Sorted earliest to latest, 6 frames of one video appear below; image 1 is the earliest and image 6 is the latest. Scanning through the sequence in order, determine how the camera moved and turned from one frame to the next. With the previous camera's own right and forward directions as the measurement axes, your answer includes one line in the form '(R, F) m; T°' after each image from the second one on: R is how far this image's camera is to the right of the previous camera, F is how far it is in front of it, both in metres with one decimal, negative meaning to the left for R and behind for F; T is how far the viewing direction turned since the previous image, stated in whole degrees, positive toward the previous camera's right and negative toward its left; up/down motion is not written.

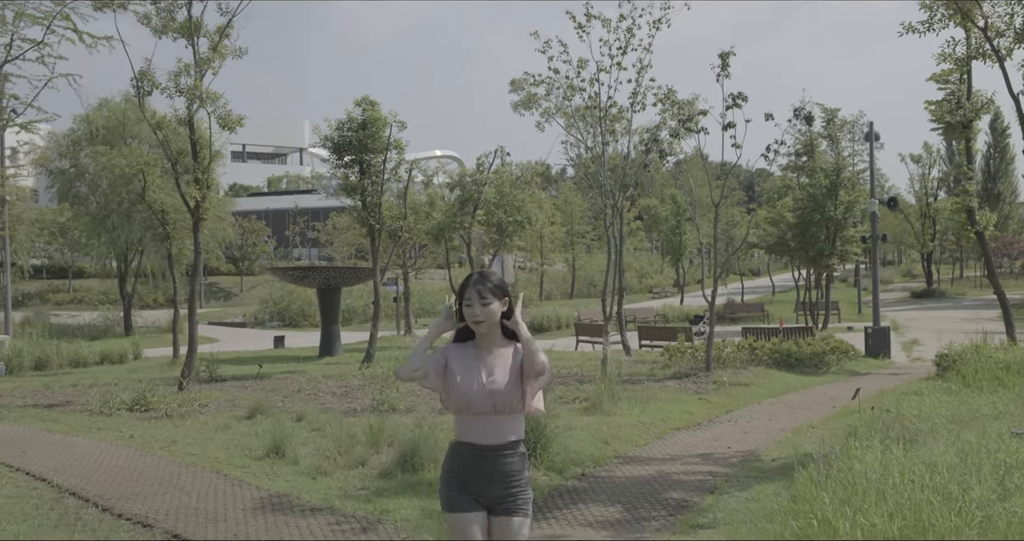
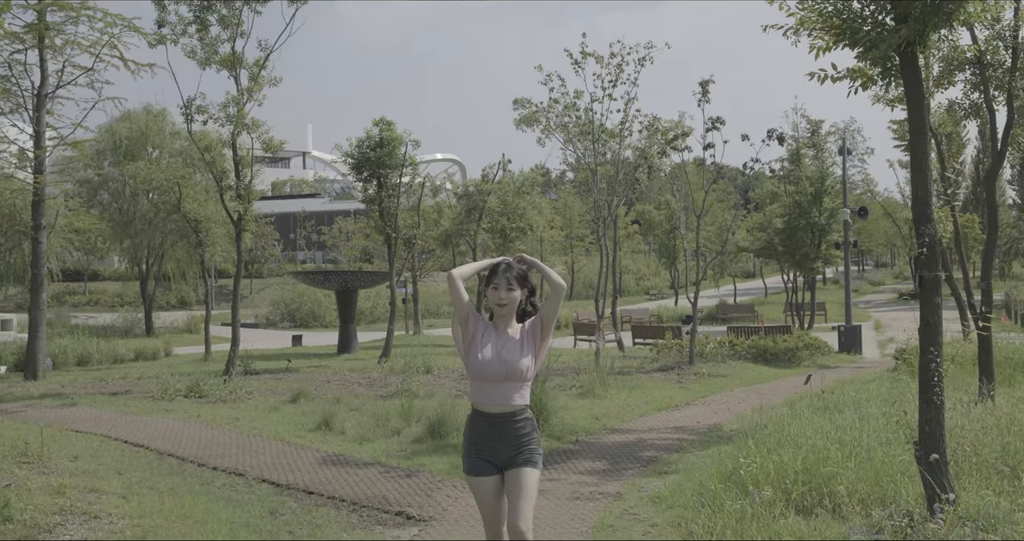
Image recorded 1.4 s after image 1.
(-0.1, -1.7) m; 0°
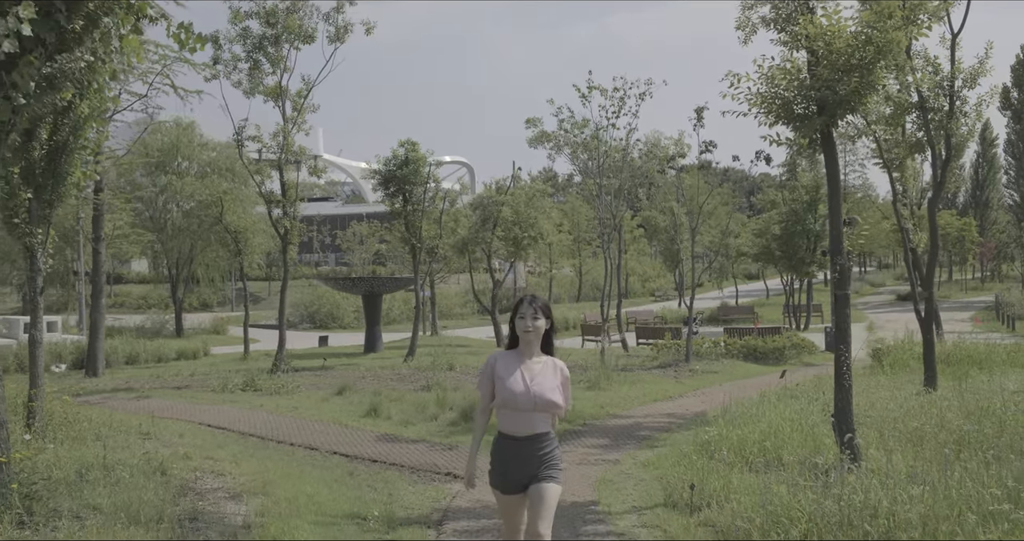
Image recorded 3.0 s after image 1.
(-0.1, -1.8) m; 0°
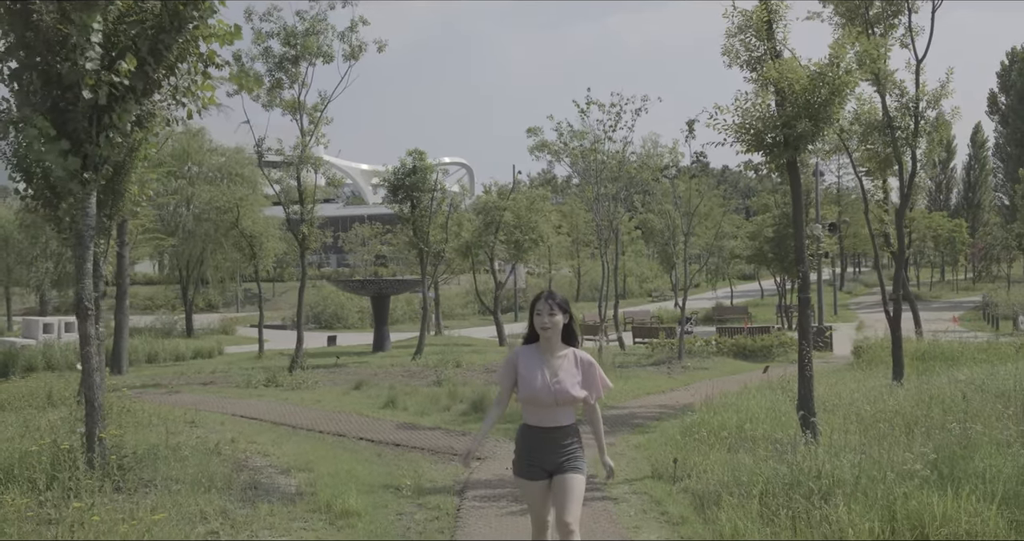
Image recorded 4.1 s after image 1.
(-0.1, -1.1) m; 0°
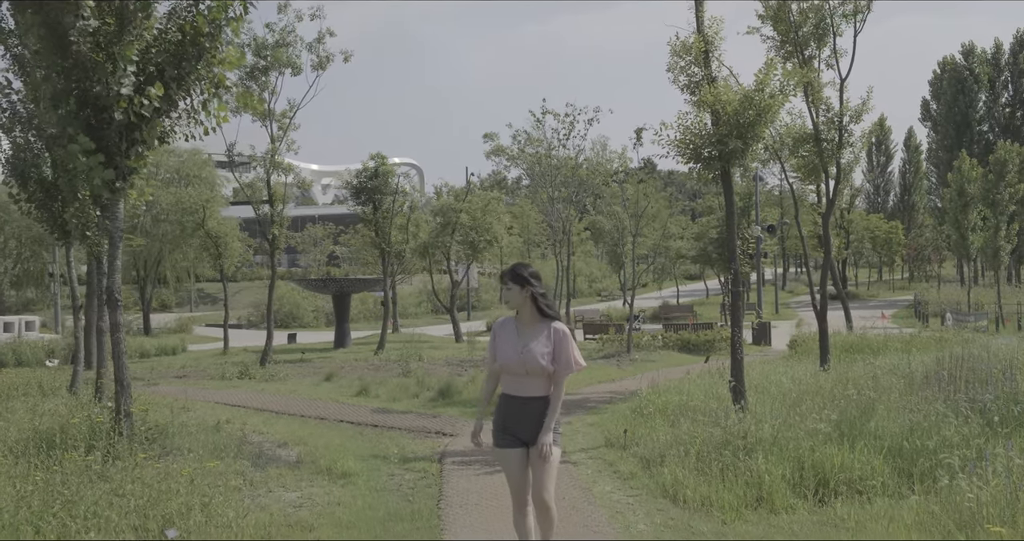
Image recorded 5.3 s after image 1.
(-0.2, -1.1) m; +3°
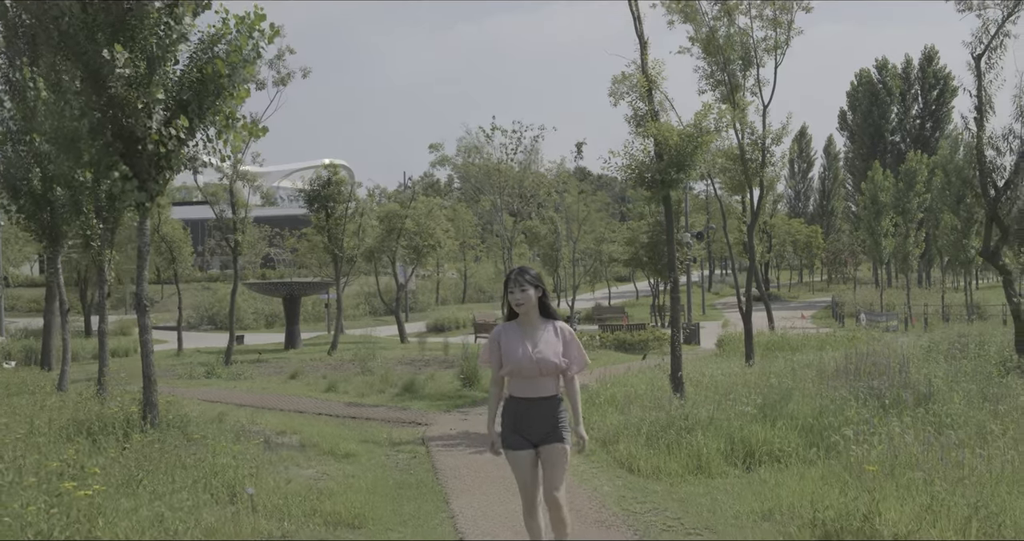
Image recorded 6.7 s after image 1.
(-0.5, -1.2) m; +5°
